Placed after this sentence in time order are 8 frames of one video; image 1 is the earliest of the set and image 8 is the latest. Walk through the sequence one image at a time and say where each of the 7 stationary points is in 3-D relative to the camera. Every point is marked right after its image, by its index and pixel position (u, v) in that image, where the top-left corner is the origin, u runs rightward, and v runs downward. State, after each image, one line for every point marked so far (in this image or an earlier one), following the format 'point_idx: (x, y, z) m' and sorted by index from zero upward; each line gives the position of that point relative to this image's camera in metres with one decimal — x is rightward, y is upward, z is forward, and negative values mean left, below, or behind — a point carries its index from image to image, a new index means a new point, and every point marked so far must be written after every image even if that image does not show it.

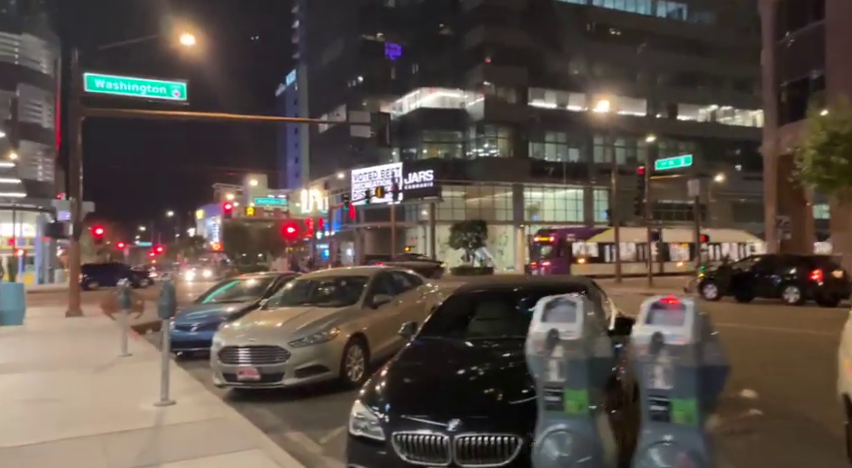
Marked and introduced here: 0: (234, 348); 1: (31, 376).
0: (-2.6, -1.5, +8.3) m
1: (-6.0, -2.2, +9.5) m
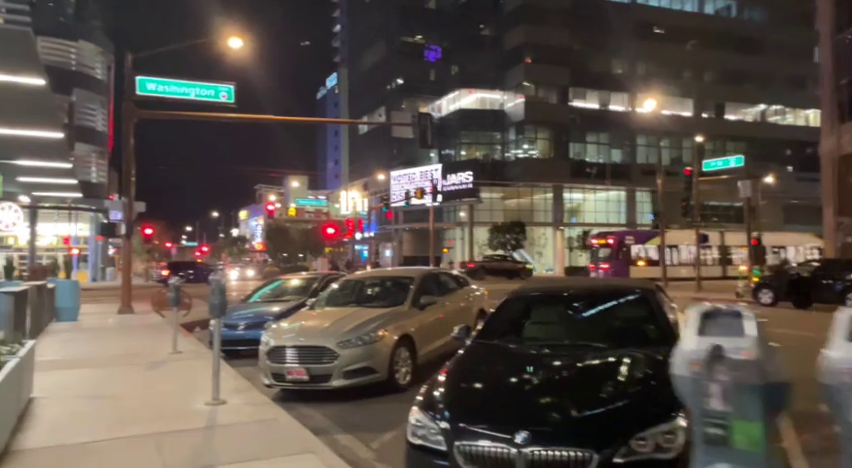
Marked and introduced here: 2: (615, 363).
0: (-1.9, -1.5, +8.3) m
1: (-5.2, -2.1, +9.7) m
2: (+1.4, -1.0, +4.6) m
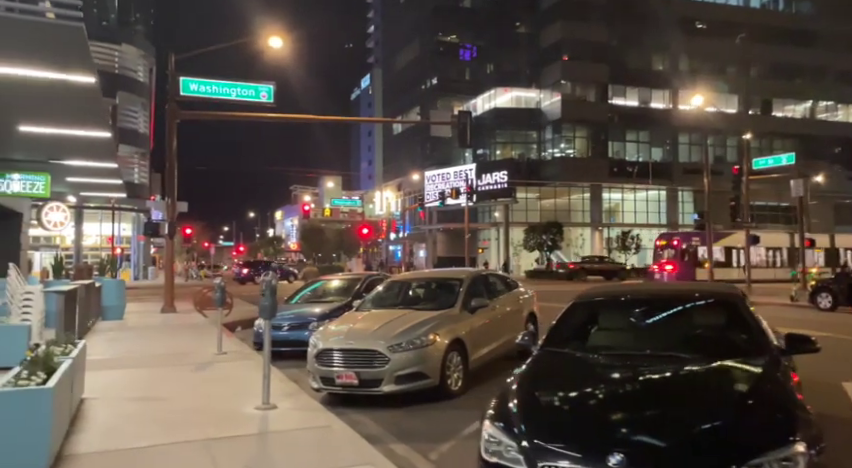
0: (-1.3, -1.5, +8.1) m
1: (-4.5, -2.1, +9.7) m
2: (+1.8, -1.0, +4.3) m
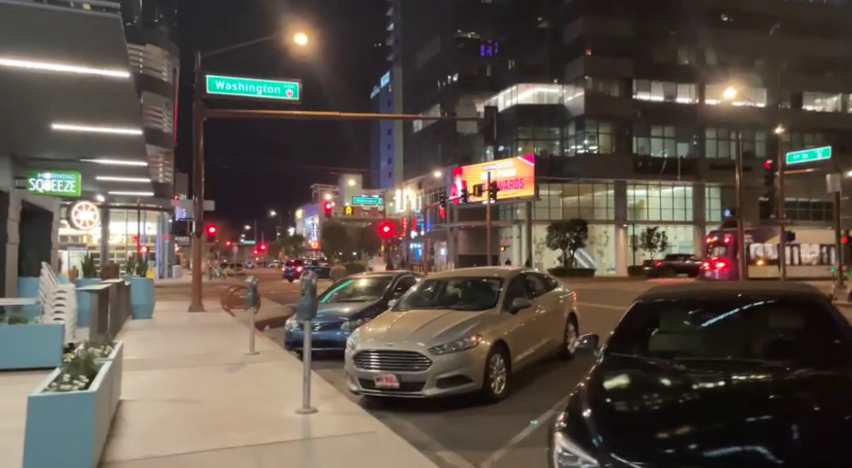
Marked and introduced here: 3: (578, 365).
0: (-0.7, -1.5, +7.8) m
1: (-3.9, -2.1, +9.5) m
2: (+2.2, -0.9, +3.9) m
3: (+2.4, -2.1, +9.8) m
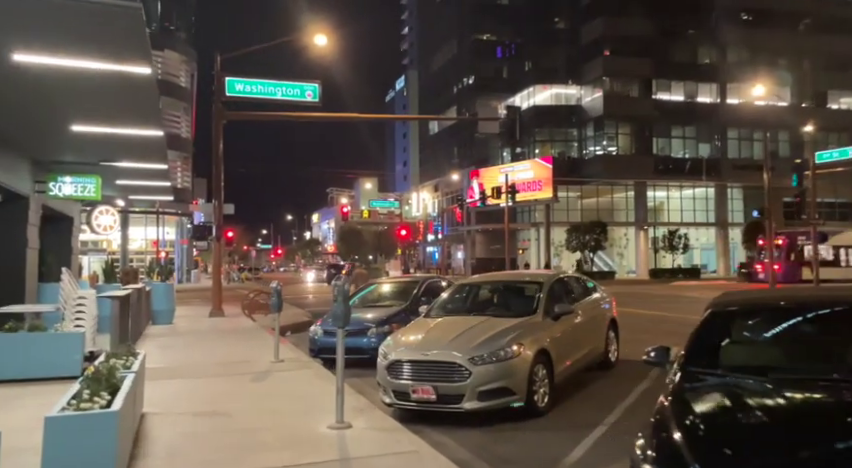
0: (-0.3, -1.5, +7.4) m
1: (-3.4, -2.2, +9.1) m
2: (+2.6, -0.9, +3.4) m
3: (+2.9, -2.1, +9.3) m
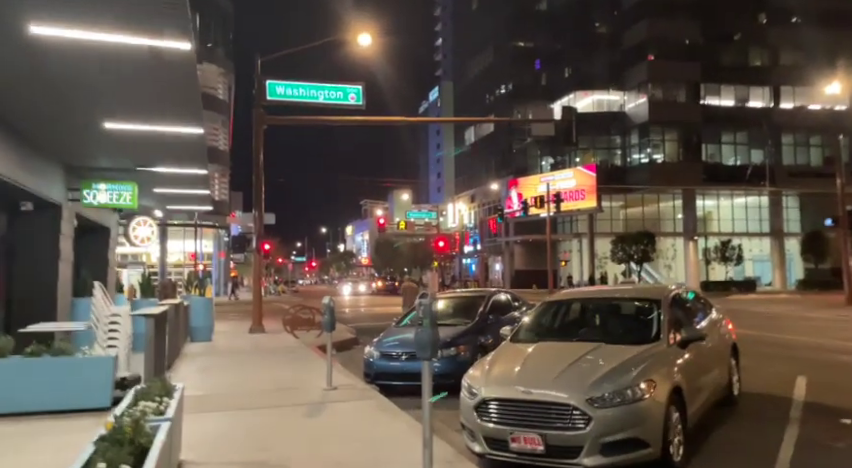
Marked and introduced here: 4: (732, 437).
0: (+0.7, -1.6, +5.9) m
1: (-2.4, -2.3, +7.8) m
2: (+3.3, -0.9, +1.8) m
3: (+3.9, -2.2, +7.6) m
4: (+3.3, -2.2, +6.8) m
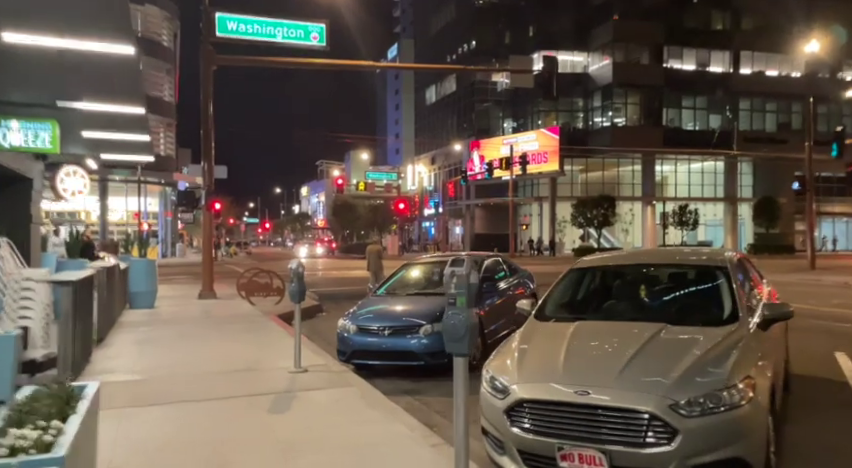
0: (+0.8, -1.2, +4.4) m
1: (-2.4, -1.8, +6.1) m
2: (+3.8, -0.8, +0.4) m
3: (+3.9, -1.7, +6.3) m
4: (+3.3, -1.7, +5.5) m
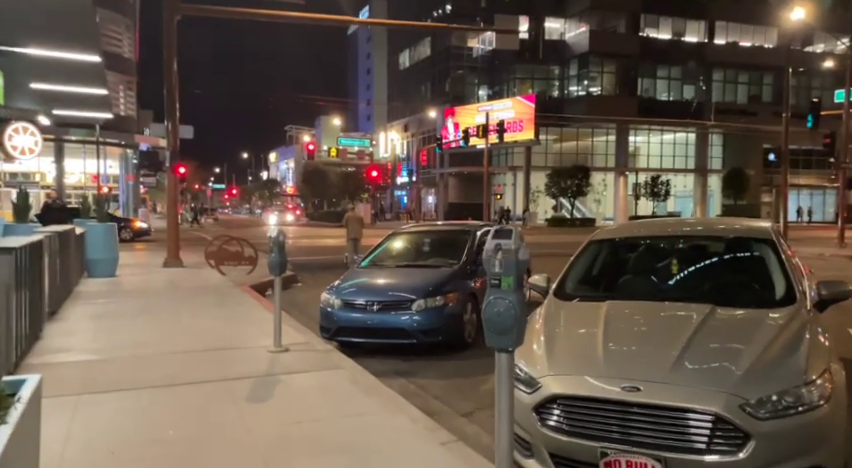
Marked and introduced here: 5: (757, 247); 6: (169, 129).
0: (+0.9, -1.0, +3.7) m
1: (-2.4, -1.4, +5.3) m
2: (+4.1, -0.8, -0.1) m
3: (+3.9, -1.4, +5.8) m
4: (+3.4, -1.5, +4.9) m
5: (+2.9, -0.1, +5.5) m
6: (-7.4, +3.0, +18.1) m
